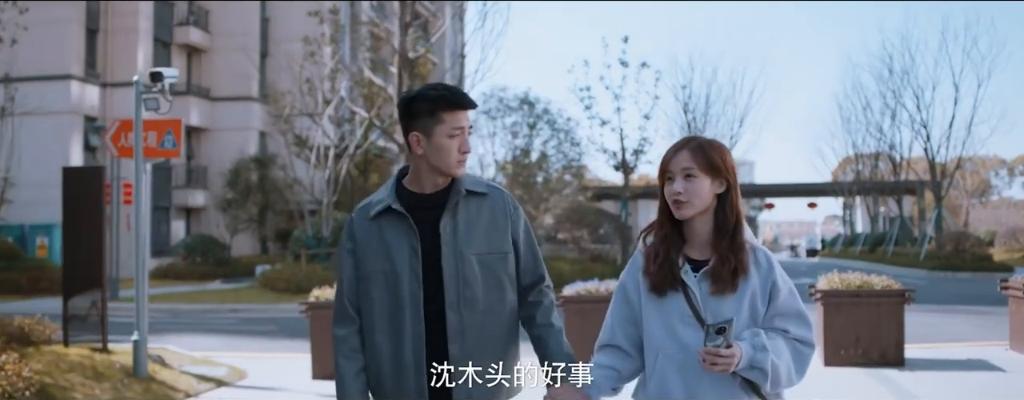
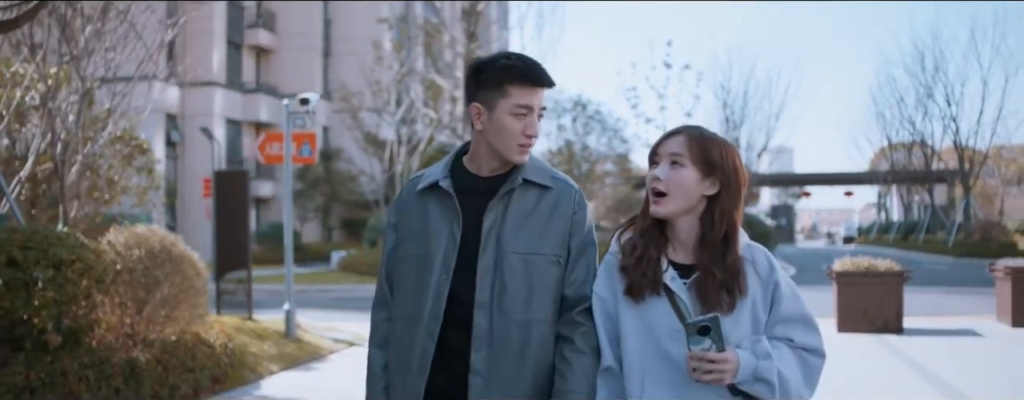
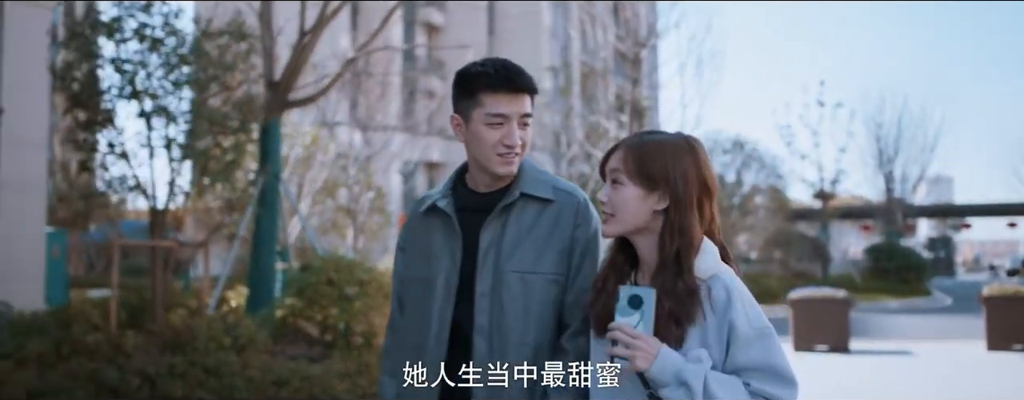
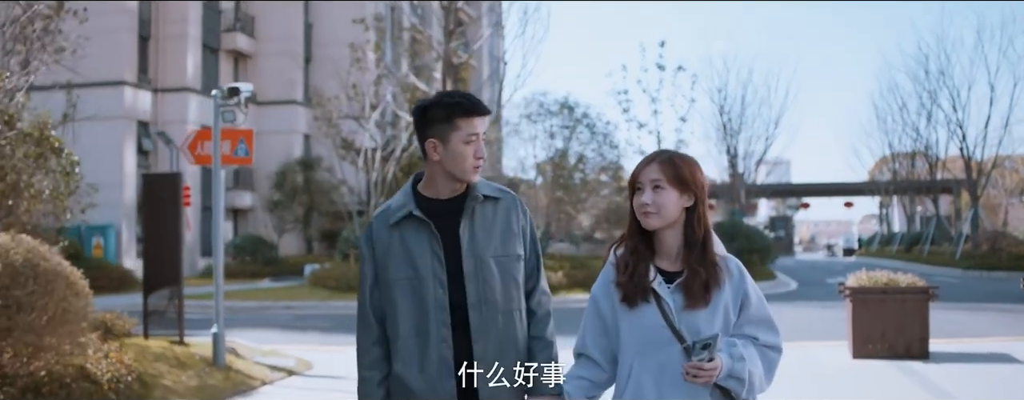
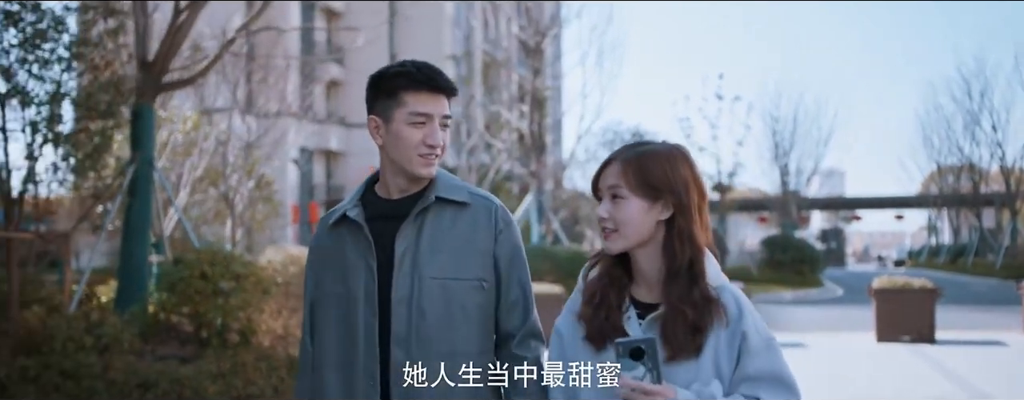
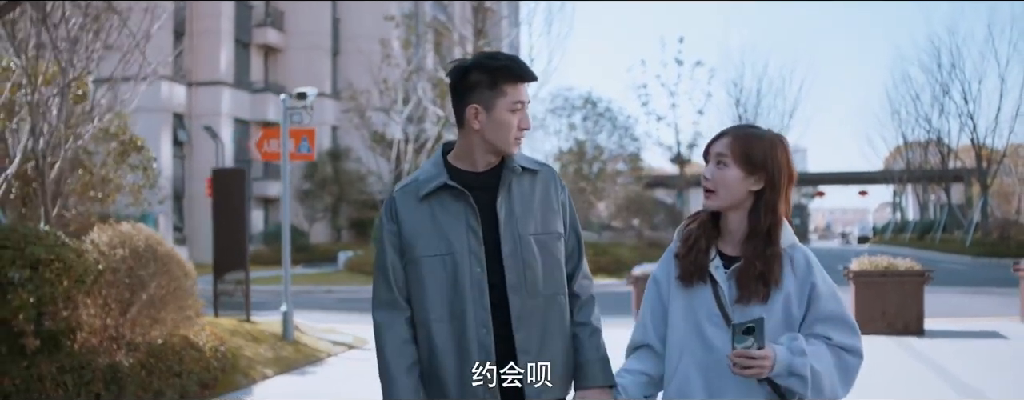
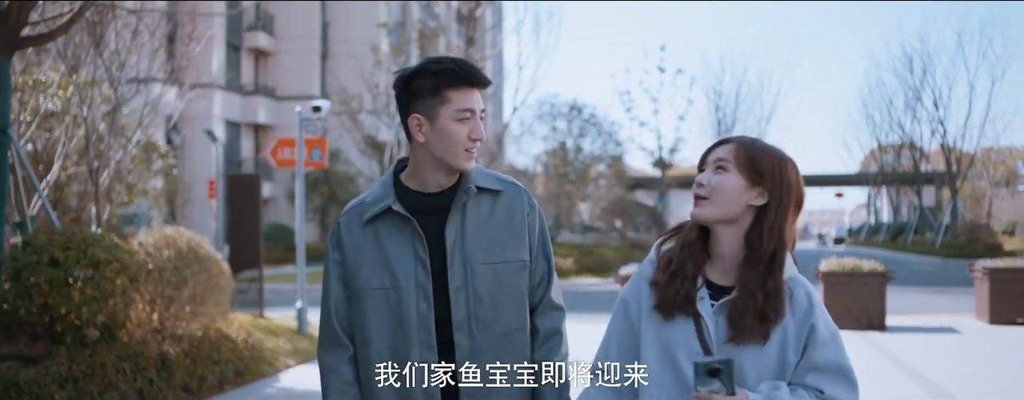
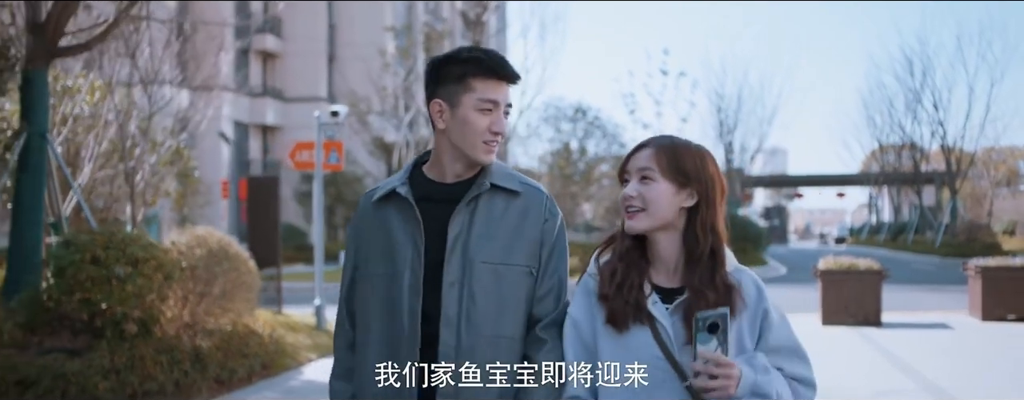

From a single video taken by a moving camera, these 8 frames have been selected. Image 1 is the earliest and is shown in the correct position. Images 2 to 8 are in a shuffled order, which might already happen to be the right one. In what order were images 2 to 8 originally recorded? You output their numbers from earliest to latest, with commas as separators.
4, 6, 2, 7, 8, 5, 3
